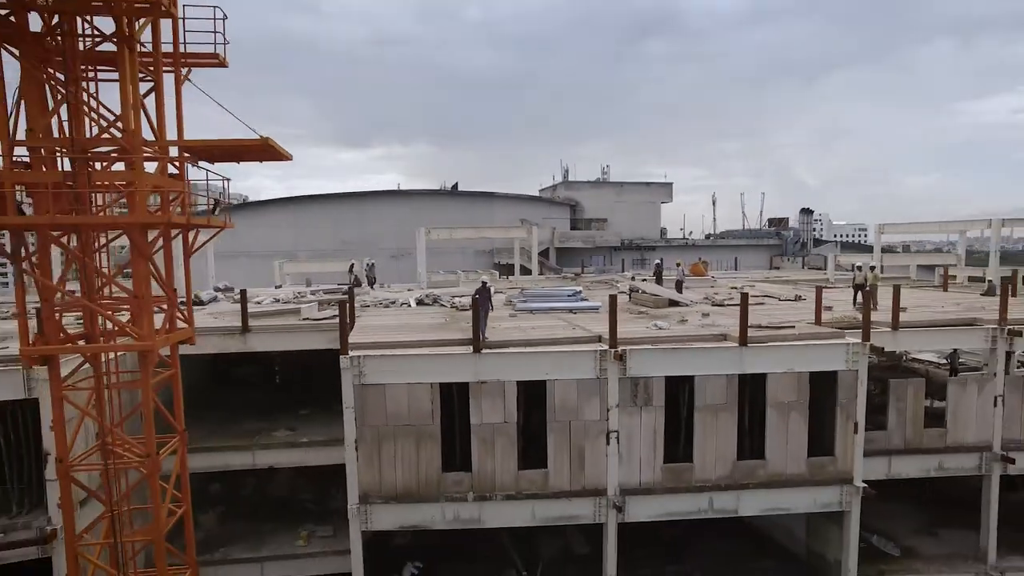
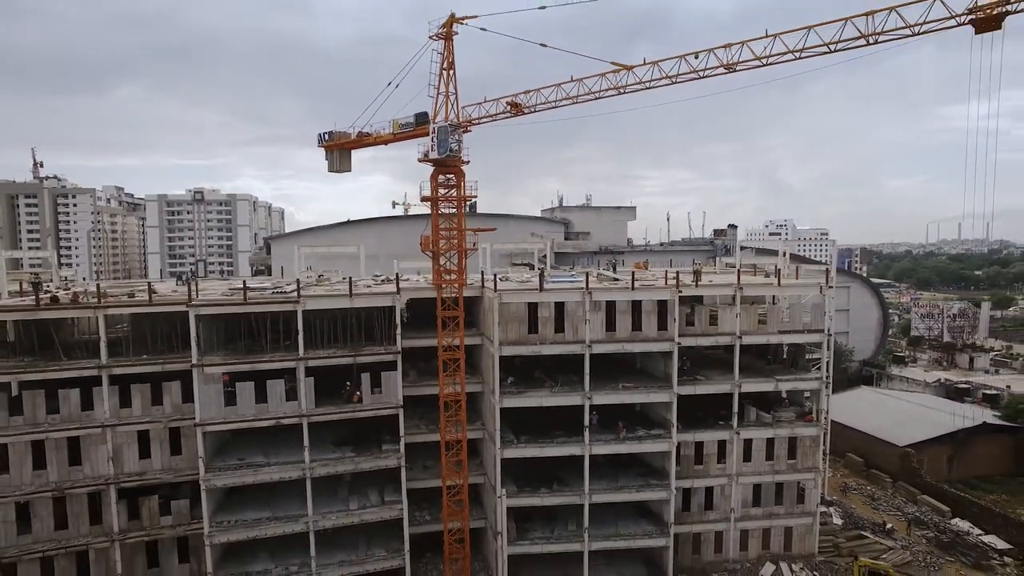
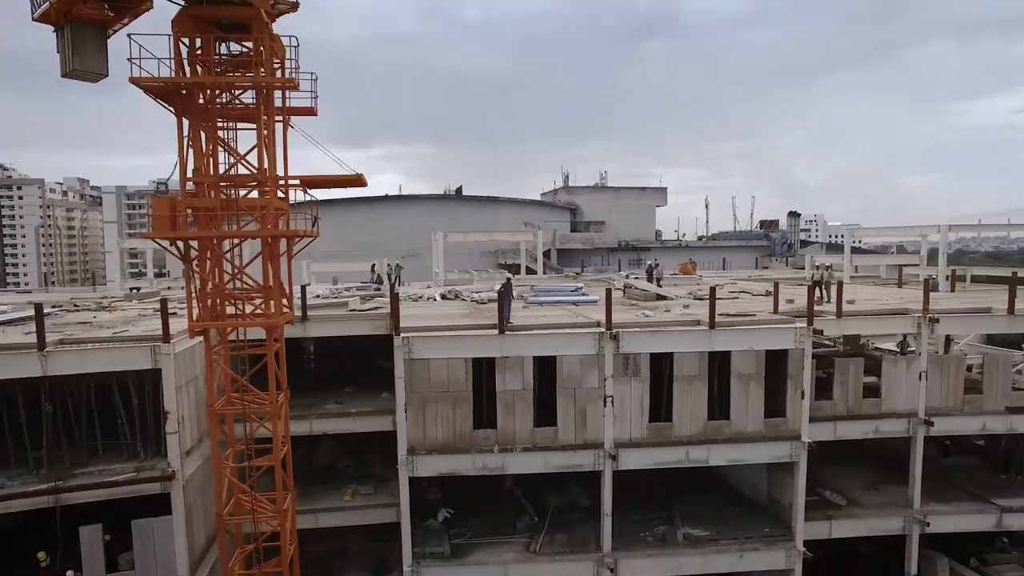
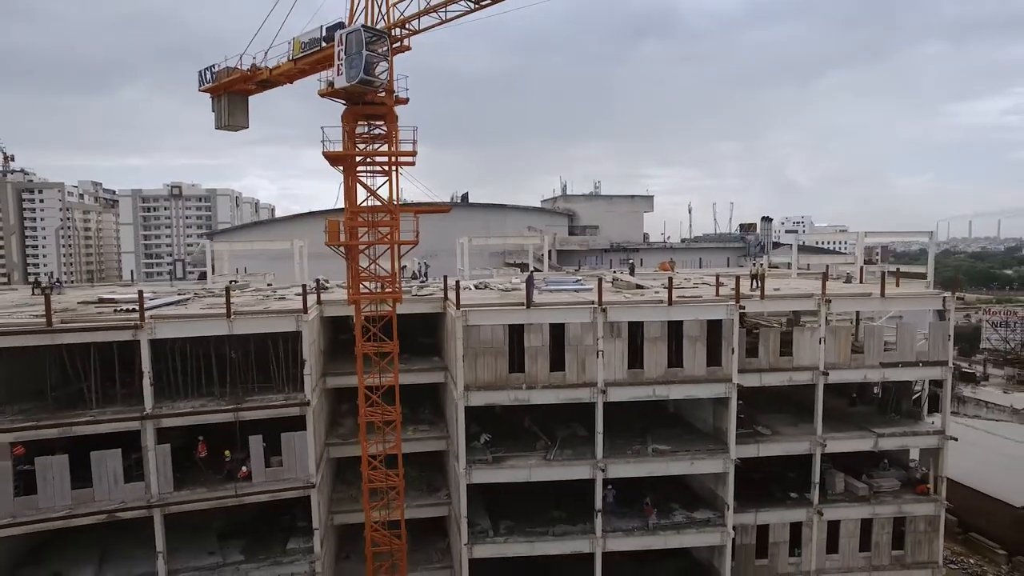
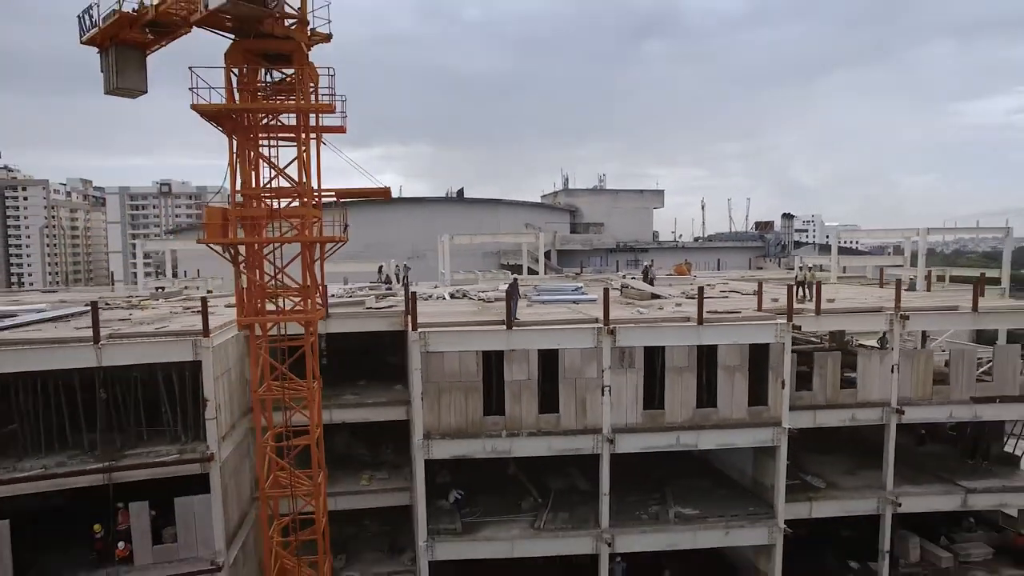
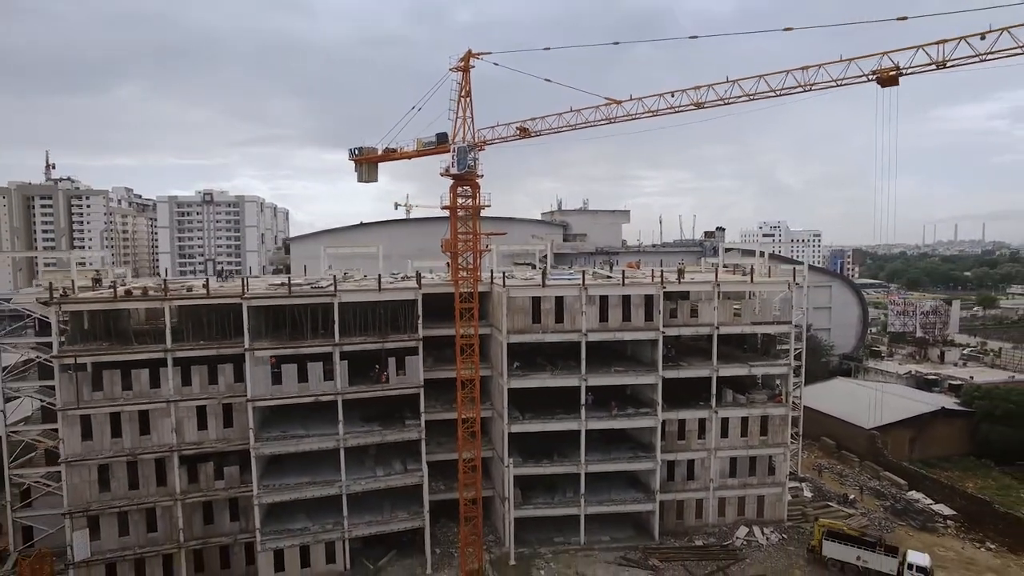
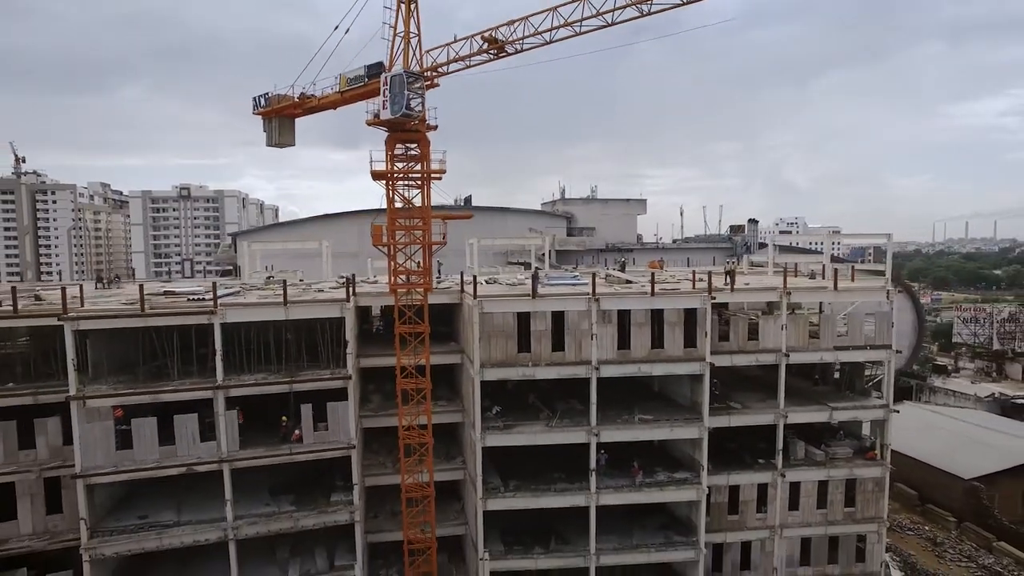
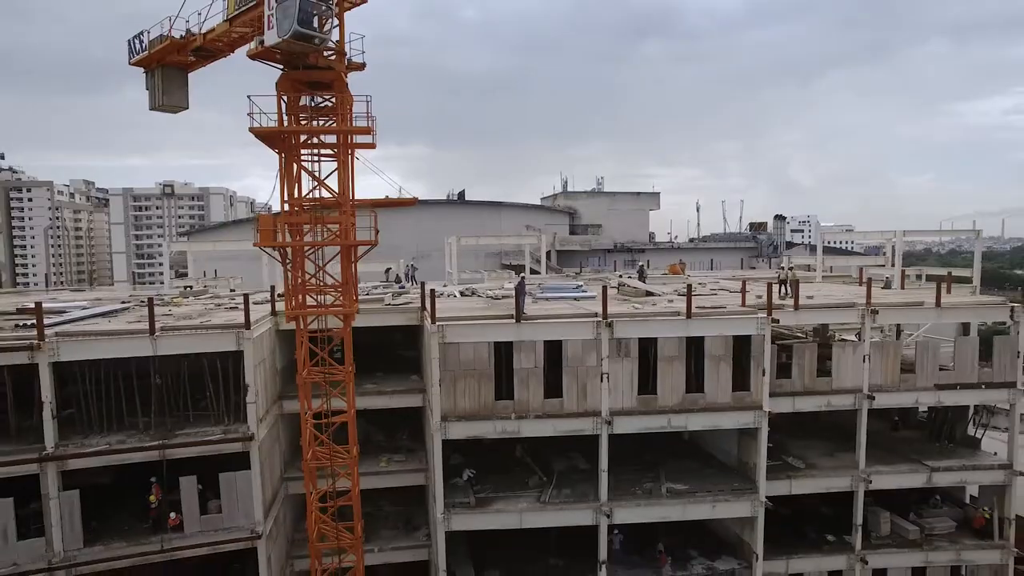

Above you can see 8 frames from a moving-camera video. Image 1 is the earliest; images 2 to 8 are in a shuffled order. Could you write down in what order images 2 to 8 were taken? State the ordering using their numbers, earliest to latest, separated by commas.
3, 5, 8, 4, 7, 2, 6
